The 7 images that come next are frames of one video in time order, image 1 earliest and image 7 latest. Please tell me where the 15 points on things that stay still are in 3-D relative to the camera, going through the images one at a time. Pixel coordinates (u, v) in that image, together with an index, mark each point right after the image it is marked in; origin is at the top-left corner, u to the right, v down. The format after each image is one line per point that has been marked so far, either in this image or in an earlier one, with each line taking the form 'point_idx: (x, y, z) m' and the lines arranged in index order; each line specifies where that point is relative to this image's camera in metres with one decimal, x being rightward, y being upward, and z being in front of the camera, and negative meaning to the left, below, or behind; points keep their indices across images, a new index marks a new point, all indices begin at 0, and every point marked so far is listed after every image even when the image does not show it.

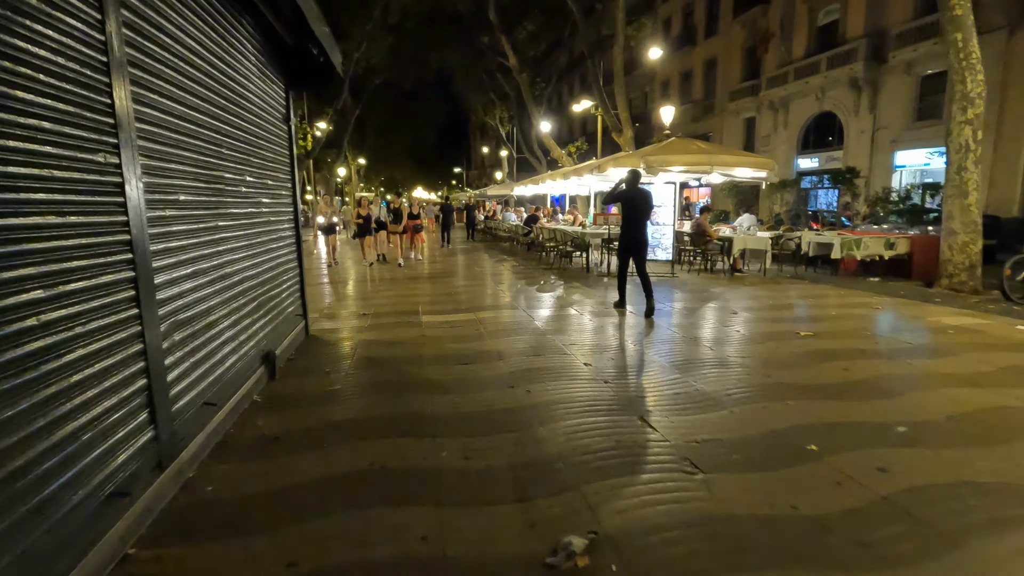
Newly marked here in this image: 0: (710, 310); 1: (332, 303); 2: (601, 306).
0: (+2.9, -0.3, +9.1) m
1: (-2.9, -0.3, +9.6) m
2: (+1.3, -0.3, +9.3) m
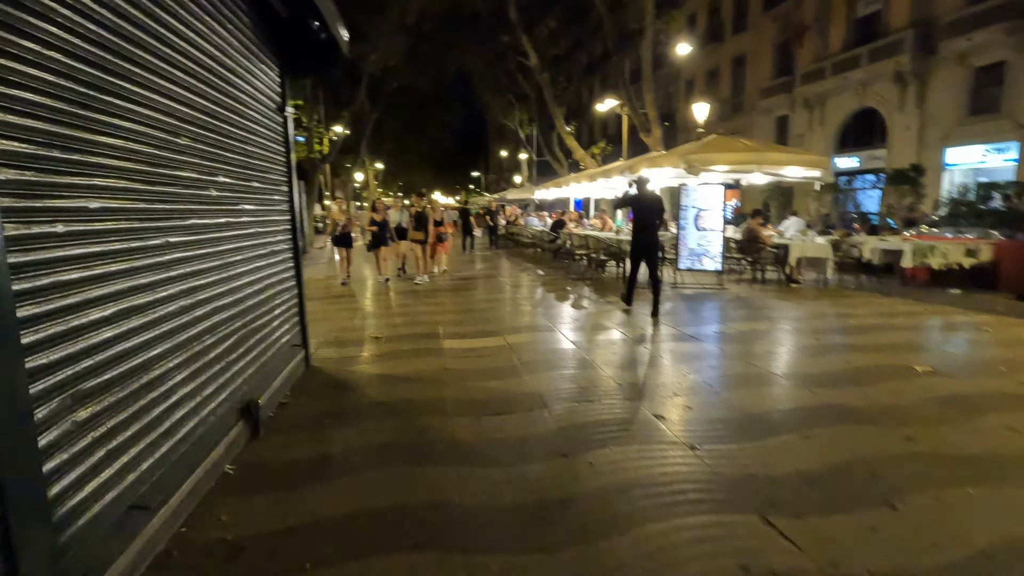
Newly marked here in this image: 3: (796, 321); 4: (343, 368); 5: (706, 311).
0: (+3.4, -0.5, +7.8) m
1: (-2.5, -0.5, +8.5) m
2: (+1.8, -0.5, +8.0) m
3: (+4.1, -0.4, +8.7) m
4: (-1.7, -0.8, +6.0) m
5: (+3.1, -0.3, +9.8) m
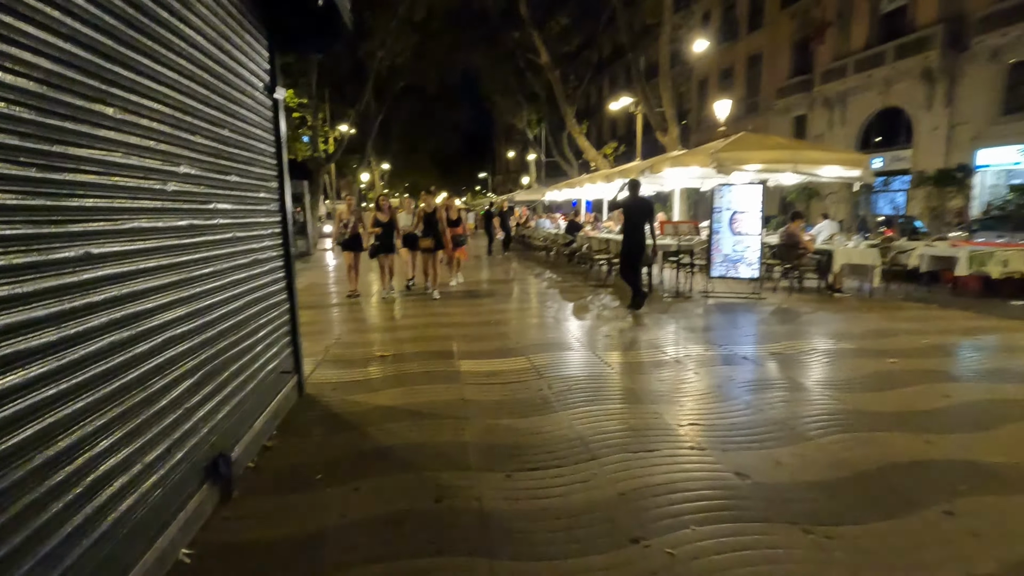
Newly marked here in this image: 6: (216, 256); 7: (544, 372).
0: (+3.7, -0.7, +6.9) m
1: (-2.2, -0.7, +7.6) m
2: (+2.0, -0.7, +7.1) m
3: (+4.3, -0.6, +7.7) m
4: (-1.5, -0.9, +5.0) m
5: (+3.3, -0.5, +8.8) m
6: (-1.8, +0.2, +3.6) m
7: (+0.3, -0.8, +5.7) m
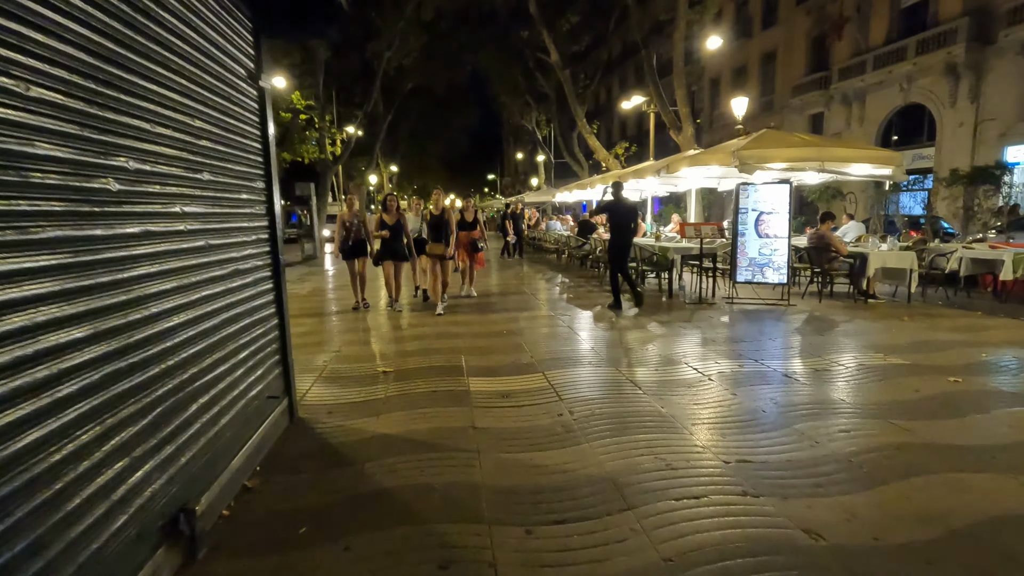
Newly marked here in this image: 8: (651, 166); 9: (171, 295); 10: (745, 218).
0: (+3.8, -0.7, +6.2) m
1: (-2.0, -0.8, +7.1) m
2: (+2.2, -0.8, +6.5) m
3: (+4.5, -0.6, +7.1) m
4: (-1.3, -1.0, +4.5) m
5: (+3.5, -0.6, +8.2) m
6: (-1.7, +0.1, +3.1) m
7: (+0.5, -0.9, +5.1) m
8: (+3.4, +3.0, +14.4) m
9: (-1.7, 0.0, +3.0) m
10: (+3.7, +1.1, +9.7) m
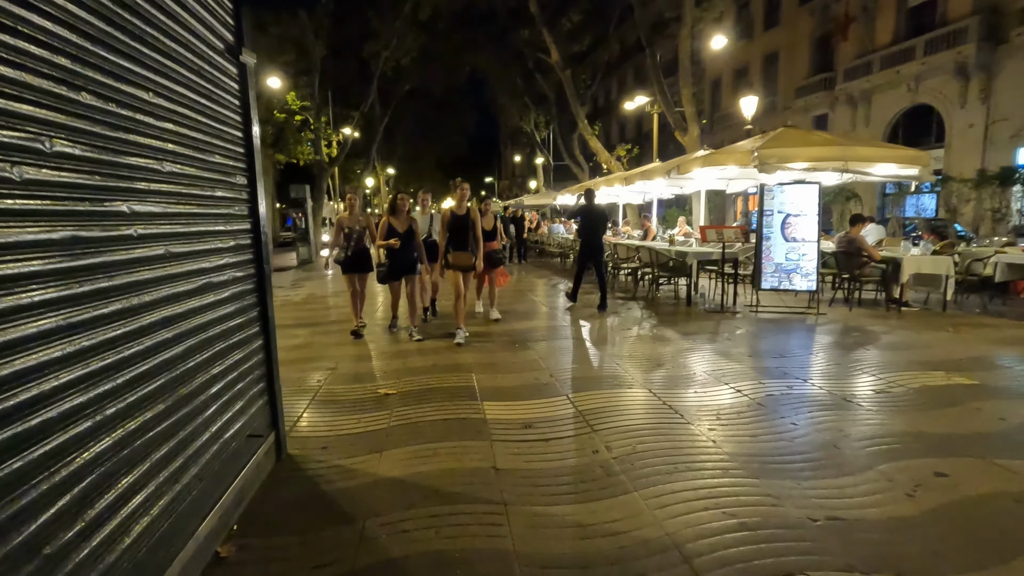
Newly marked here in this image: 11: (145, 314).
0: (+4.0, -0.8, +5.6) m
1: (-1.9, -0.9, +6.4) m
2: (+2.4, -0.9, +5.9) m
3: (+4.7, -0.8, +6.4) m
4: (-1.2, -1.1, +3.8) m
5: (+3.7, -0.7, +7.6) m
6: (-1.5, 0.0, +2.4) m
7: (+0.6, -1.0, +4.4) m
8: (+3.5, +2.8, +13.8) m
9: (-1.5, -0.1, +2.3) m
10: (+3.9, +1.0, +9.0) m
11: (-1.5, -0.1, +2.5) m
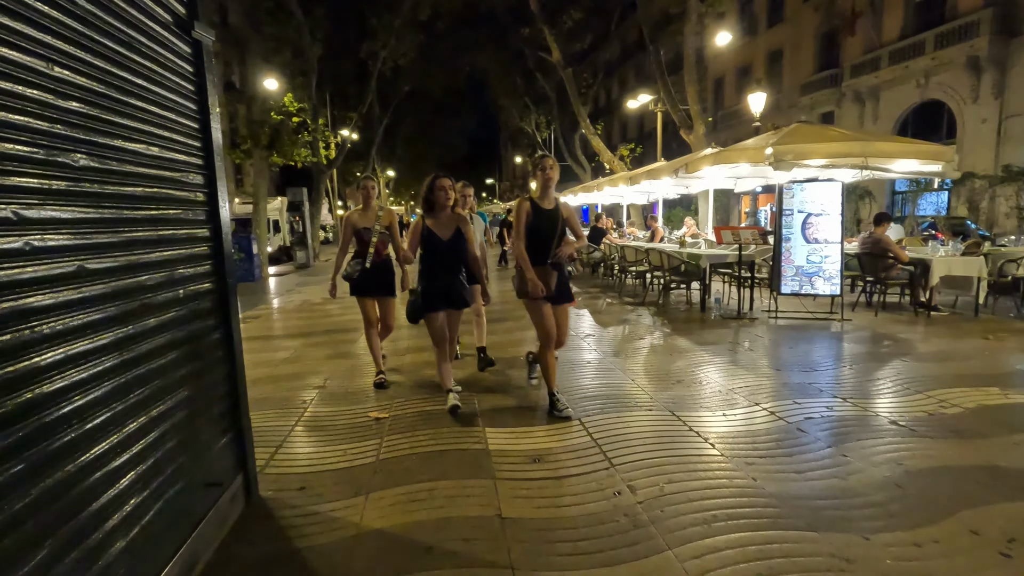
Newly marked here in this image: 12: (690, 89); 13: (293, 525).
0: (+4.0, -0.9, +5.0) m
1: (-1.8, -1.0, +5.8) m
2: (+2.4, -0.9, +5.3) m
3: (+4.7, -0.8, +5.9) m
4: (-1.1, -1.2, +3.3) m
5: (+3.7, -0.7, +7.0) m
6: (-1.5, -0.1, +1.9) m
7: (+0.7, -1.1, +3.9) m
8: (+3.5, +2.7, +13.2) m
9: (-1.5, -0.2, +1.7) m
10: (+3.9, +1.0, +8.5) m
11: (-1.5, -0.2, +2.0) m
12: (+5.9, +6.7, +19.9) m
13: (-1.1, -1.2, +3.1) m
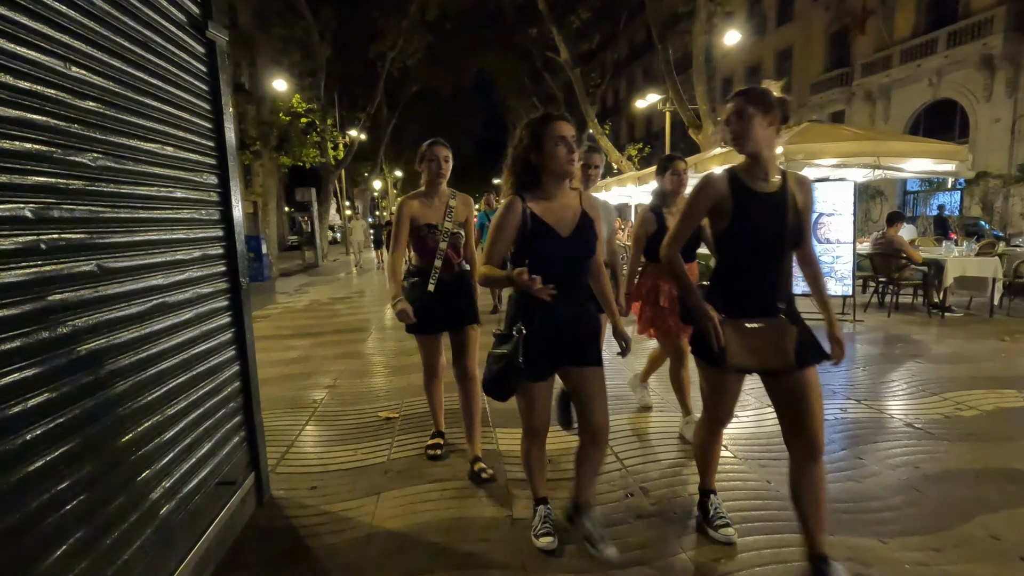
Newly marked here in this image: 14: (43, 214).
0: (+4.1, -0.9, +5.0) m
1: (-1.7, -1.0, +5.9) m
2: (+2.5, -0.9, +5.2) m
3: (+4.8, -0.8, +5.8) m
4: (-1.1, -1.2, +3.3) m
5: (+3.8, -0.8, +6.9) m
6: (-1.4, -0.1, +1.9) m
7: (+0.7, -1.1, +3.8) m
8: (+3.7, +2.7, +13.2) m
9: (-1.4, -0.2, +1.7) m
10: (+4.1, +1.0, +8.4) m
11: (-1.4, -0.2, +2.0) m
12: (+6.2, +6.7, +19.8) m
13: (-1.1, -1.2, +3.1) m
14: (-1.5, +0.2, +1.9) m
